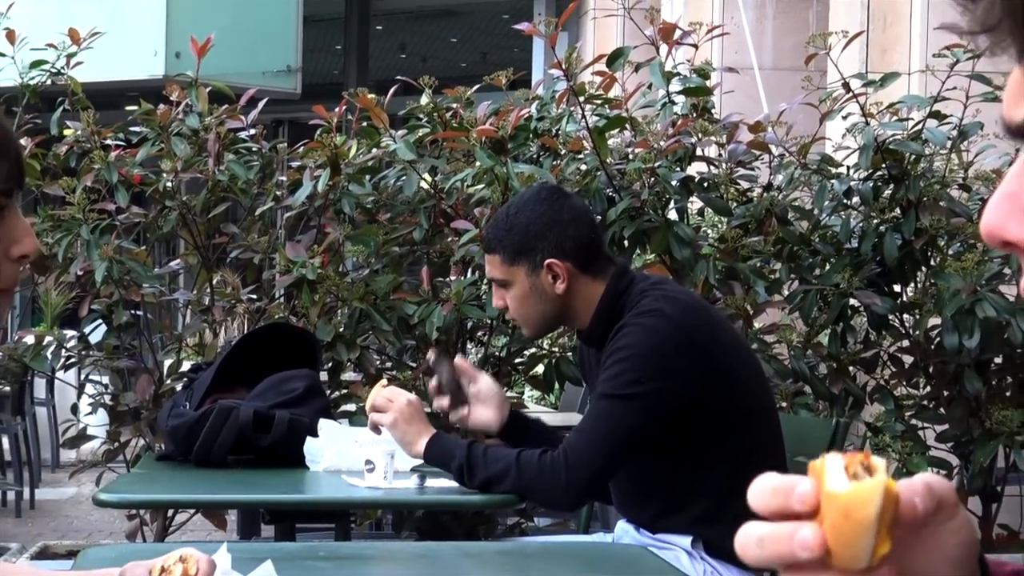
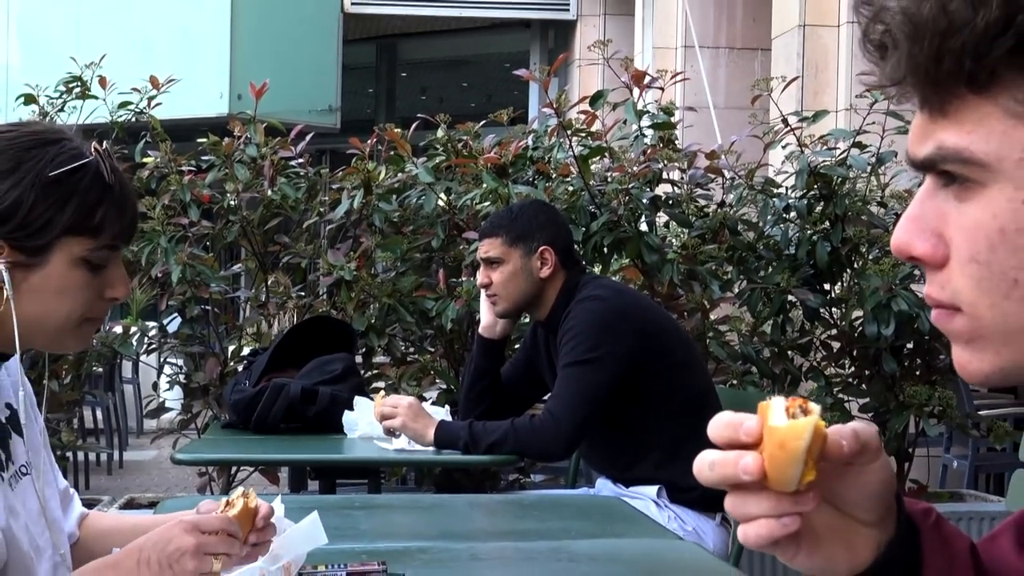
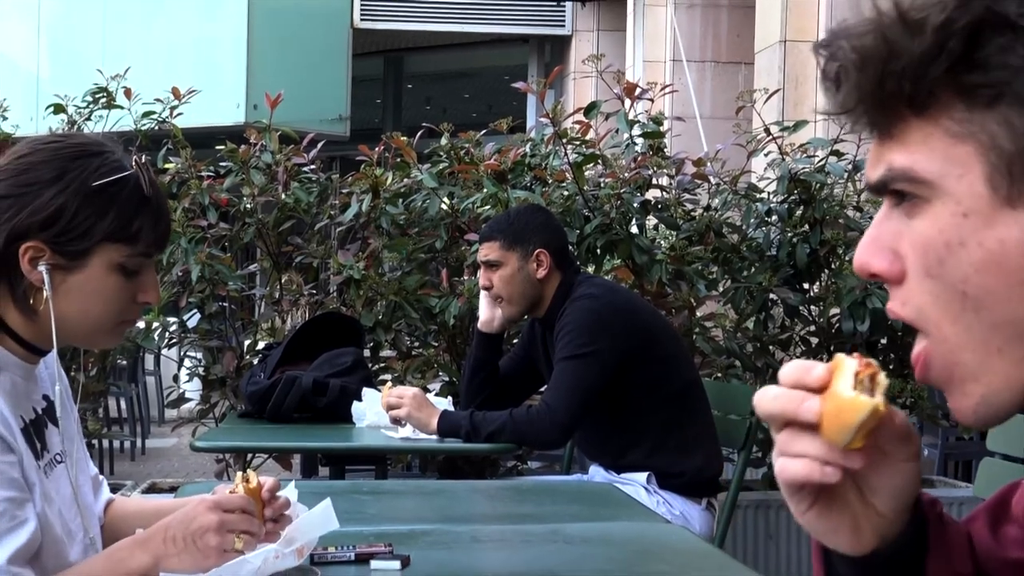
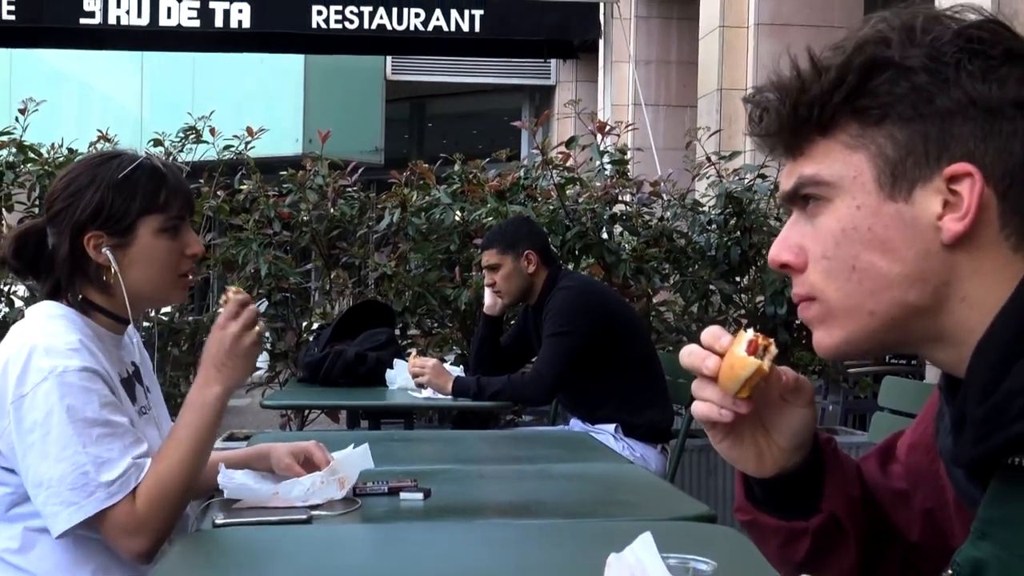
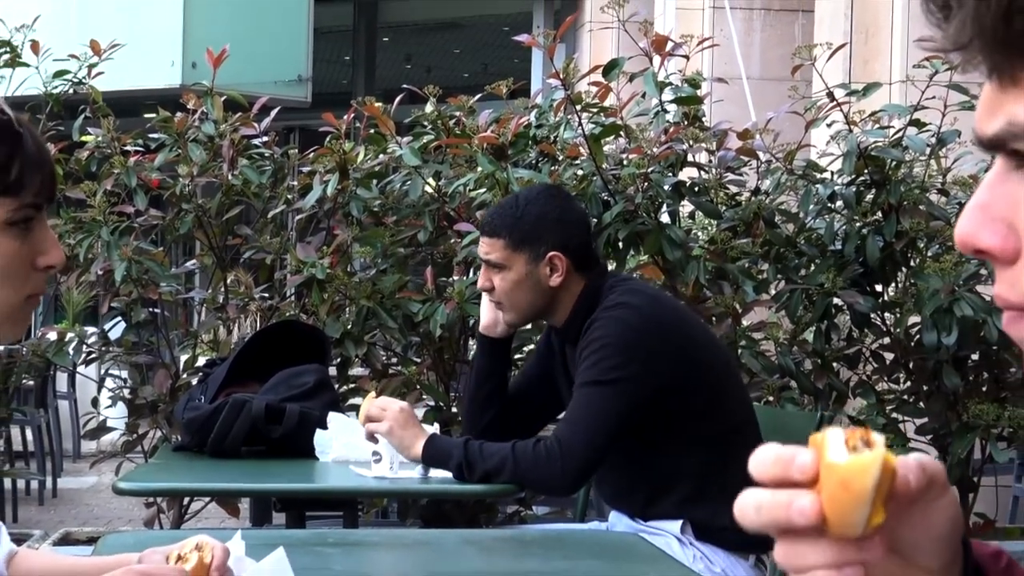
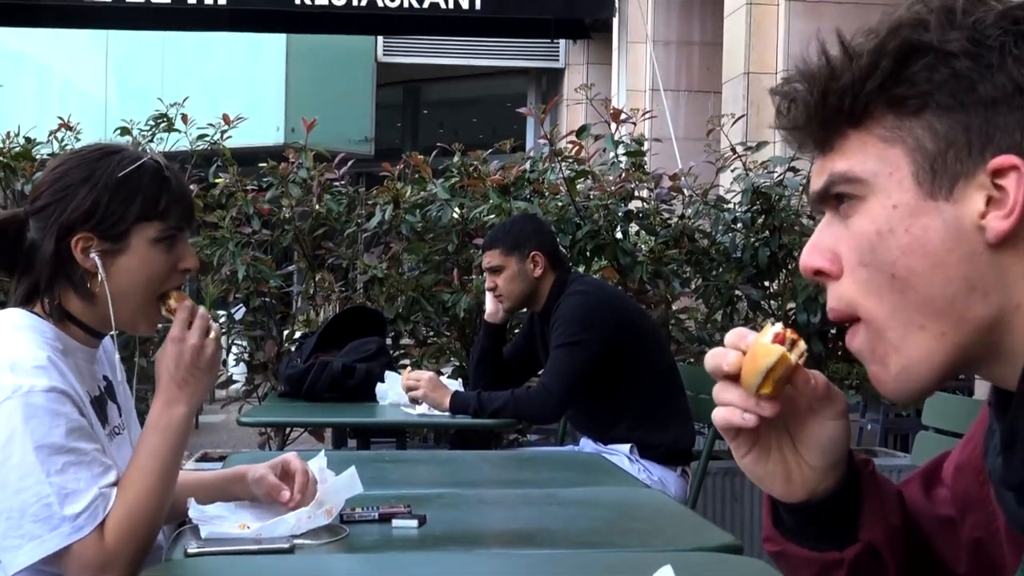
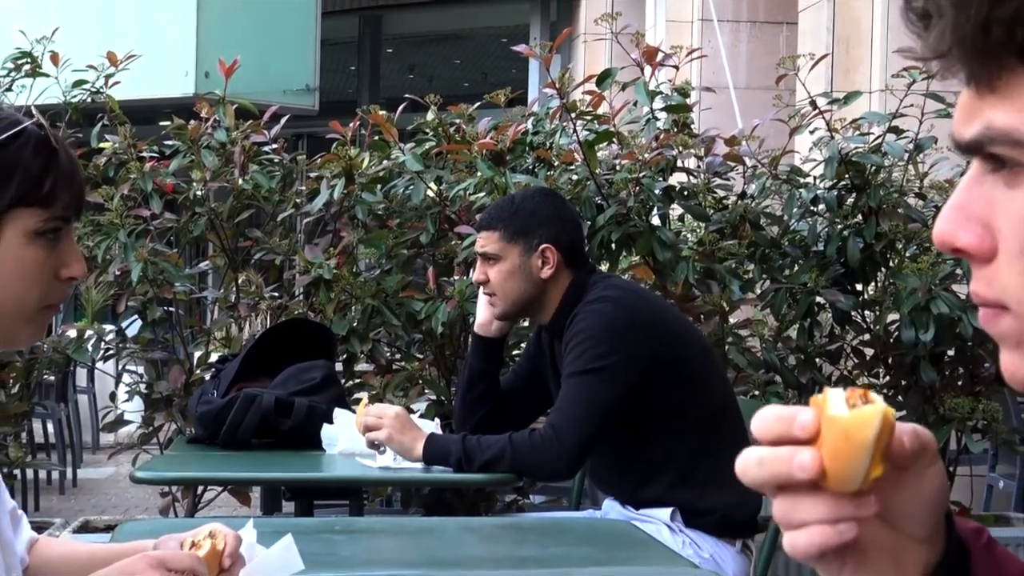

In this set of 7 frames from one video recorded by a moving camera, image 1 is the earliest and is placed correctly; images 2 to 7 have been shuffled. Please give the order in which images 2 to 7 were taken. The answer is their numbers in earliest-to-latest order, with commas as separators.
5, 7, 2, 3, 6, 4
